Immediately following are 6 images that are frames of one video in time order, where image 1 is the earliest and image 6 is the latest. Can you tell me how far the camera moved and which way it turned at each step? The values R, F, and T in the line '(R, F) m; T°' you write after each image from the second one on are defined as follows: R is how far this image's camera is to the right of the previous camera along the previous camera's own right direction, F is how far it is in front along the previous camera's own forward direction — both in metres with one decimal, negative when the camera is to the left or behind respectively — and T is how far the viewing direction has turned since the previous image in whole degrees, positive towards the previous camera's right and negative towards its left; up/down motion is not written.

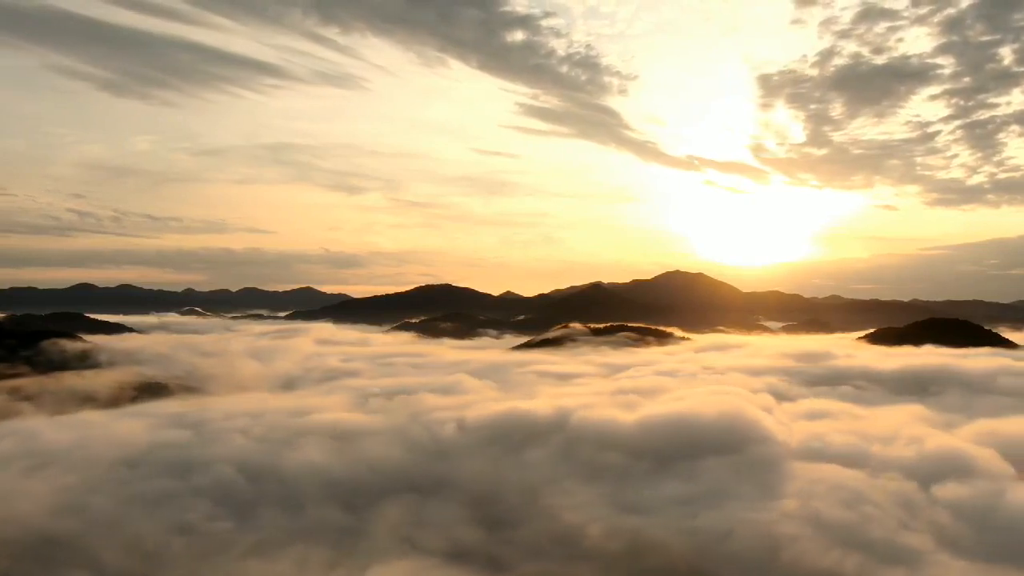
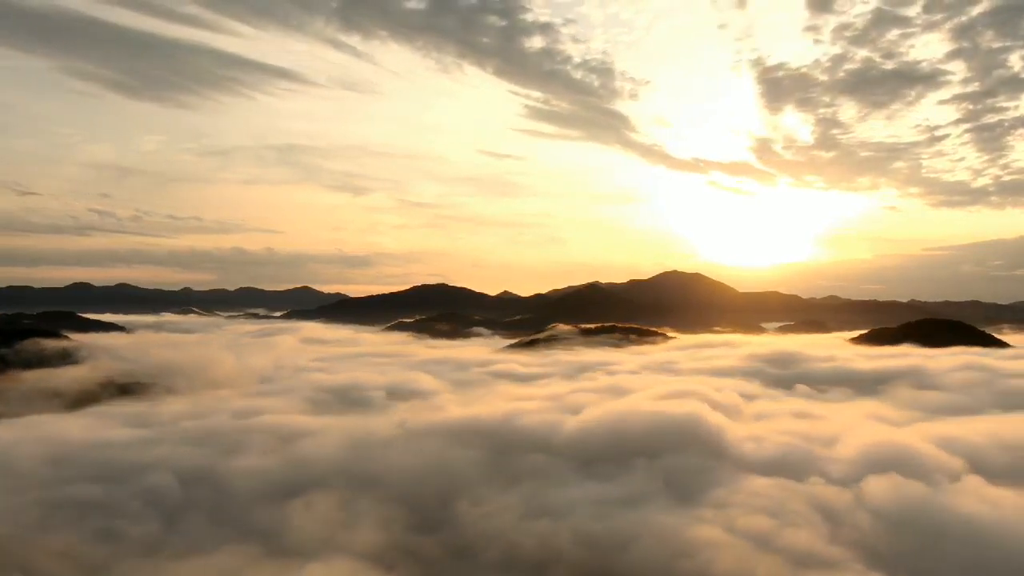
(+8.5, +1.7) m; 0°
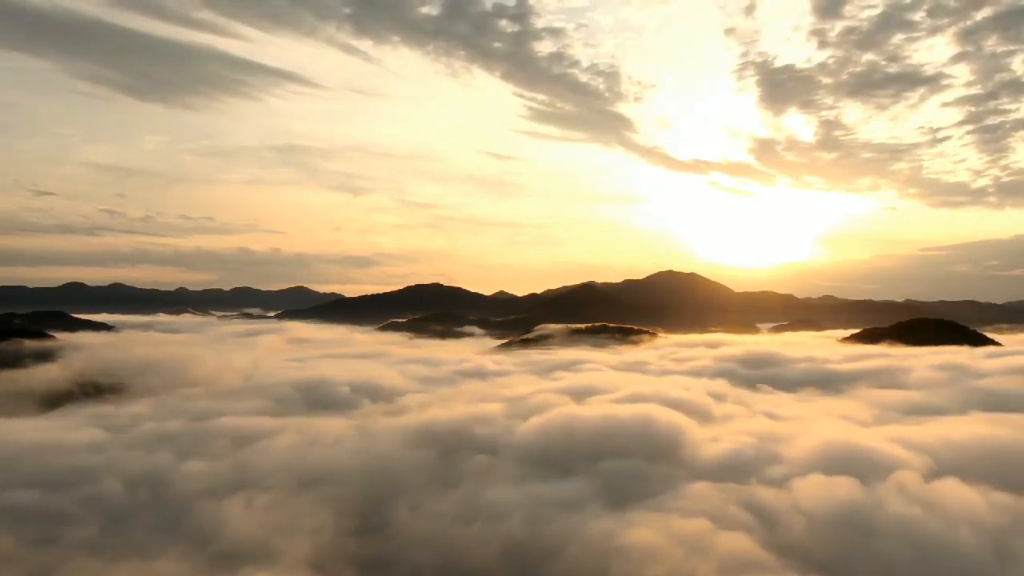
(+6.0, +1.6) m; 0°
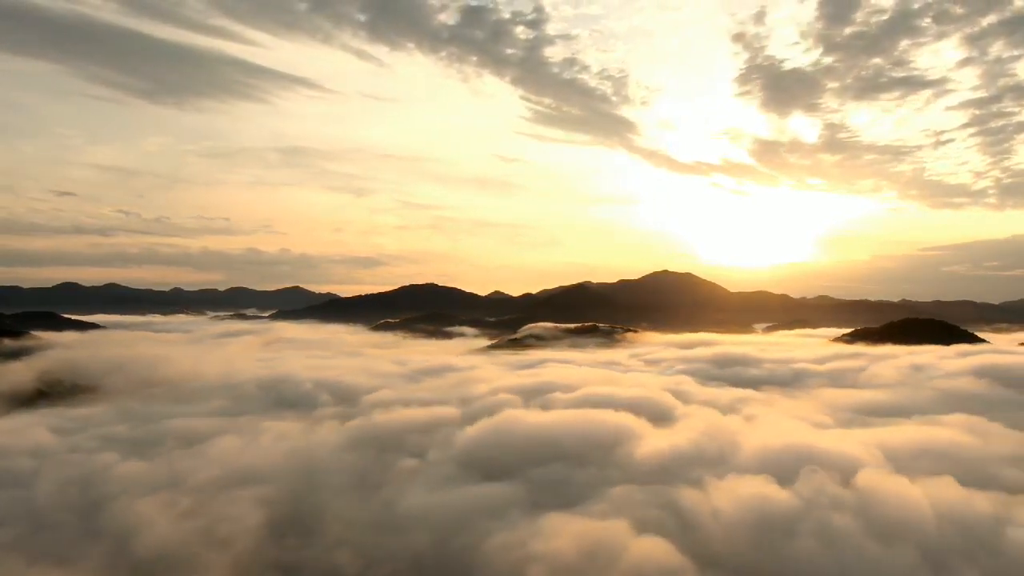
(+7.5, +2.3) m; 0°
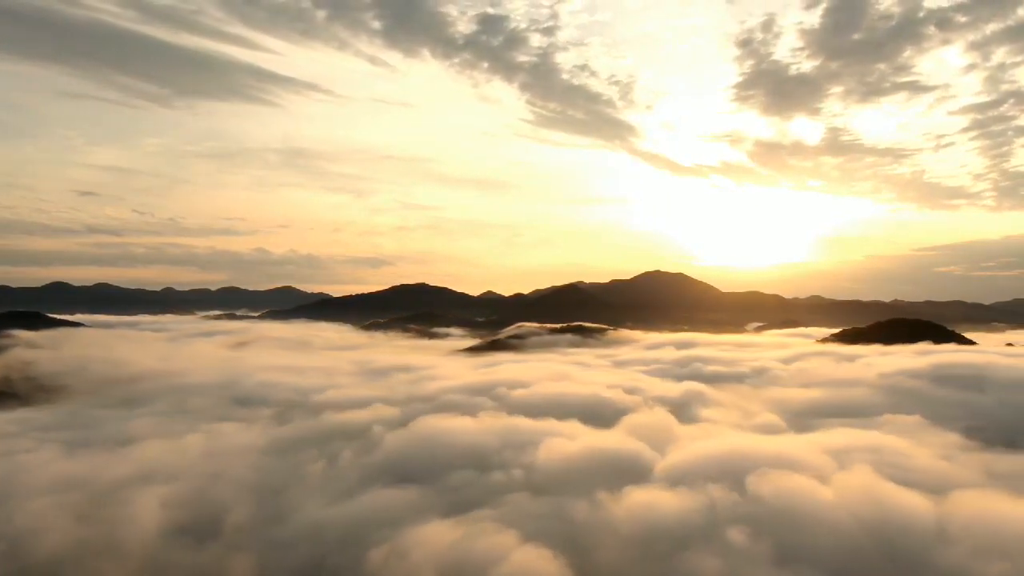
(+8.2, +2.4) m; 0°
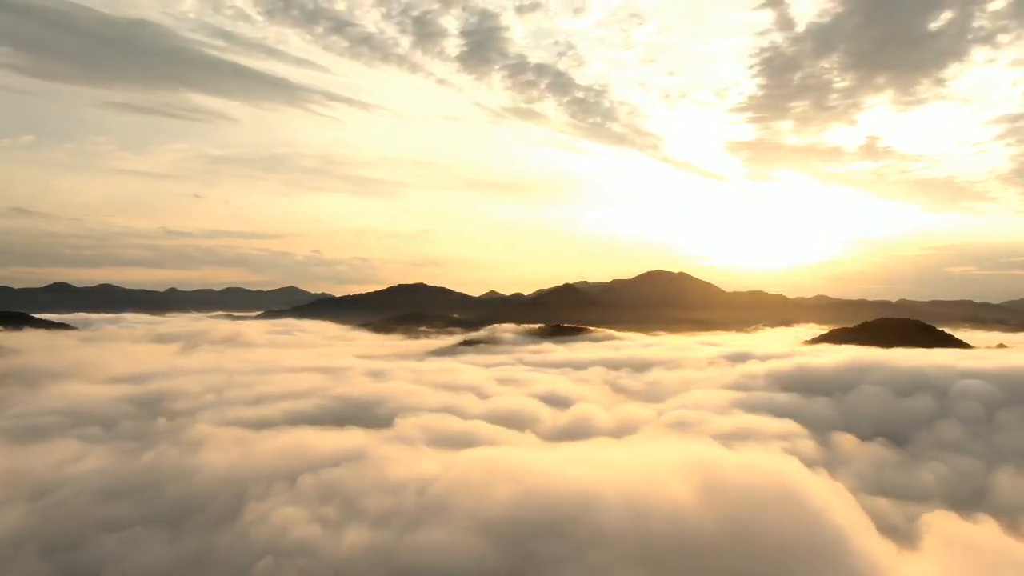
(+23.0, +3.9) m; -1°
